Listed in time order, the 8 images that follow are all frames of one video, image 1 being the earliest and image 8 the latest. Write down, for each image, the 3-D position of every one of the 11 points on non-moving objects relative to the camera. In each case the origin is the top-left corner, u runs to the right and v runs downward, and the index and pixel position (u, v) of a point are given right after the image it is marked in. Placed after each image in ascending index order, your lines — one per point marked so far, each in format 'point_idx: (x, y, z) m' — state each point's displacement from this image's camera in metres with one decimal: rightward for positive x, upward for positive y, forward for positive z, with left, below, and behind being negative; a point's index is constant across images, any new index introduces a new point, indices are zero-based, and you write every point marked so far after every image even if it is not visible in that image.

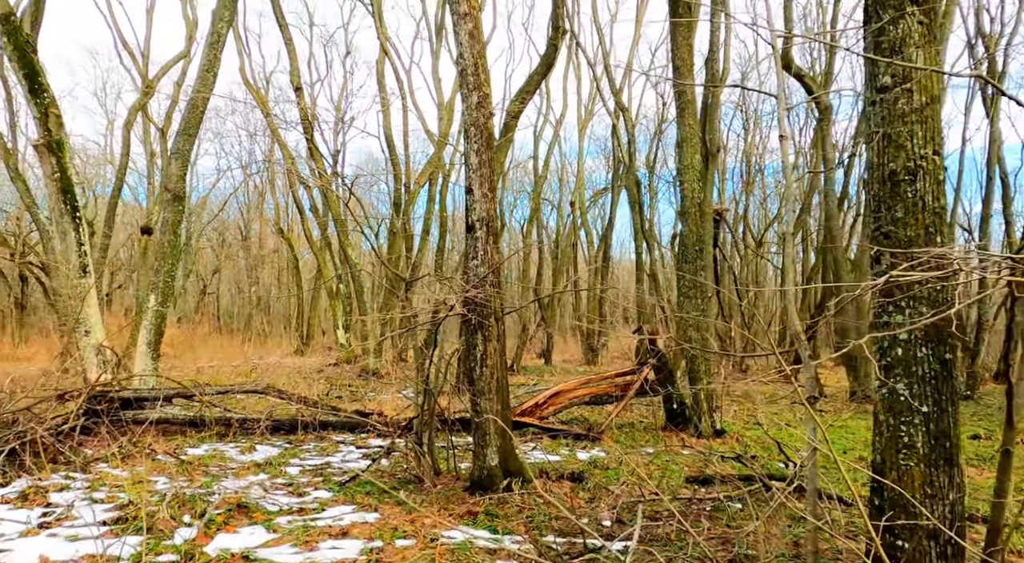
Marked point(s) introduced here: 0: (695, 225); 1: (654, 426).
0: (+2.1, +0.7, +9.9) m
1: (+1.8, -1.8, +10.8) m
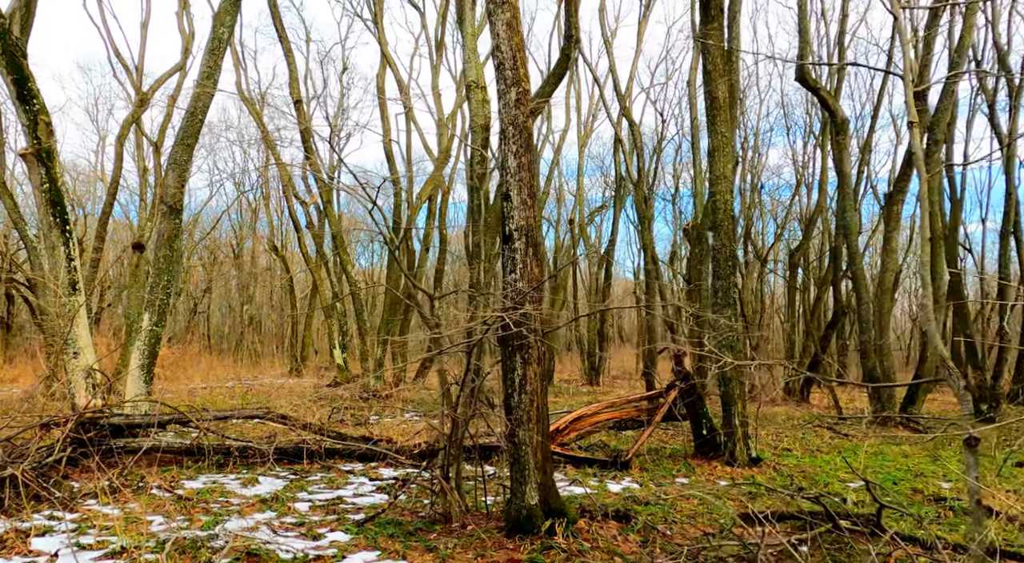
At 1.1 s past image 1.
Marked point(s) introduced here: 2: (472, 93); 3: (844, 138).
0: (+2.3, +0.5, +9.3) m
1: (+2.0, -2.0, +10.1) m
2: (-0.8, +3.1, +14.5) m
3: (+6.3, +2.7, +16.3) m
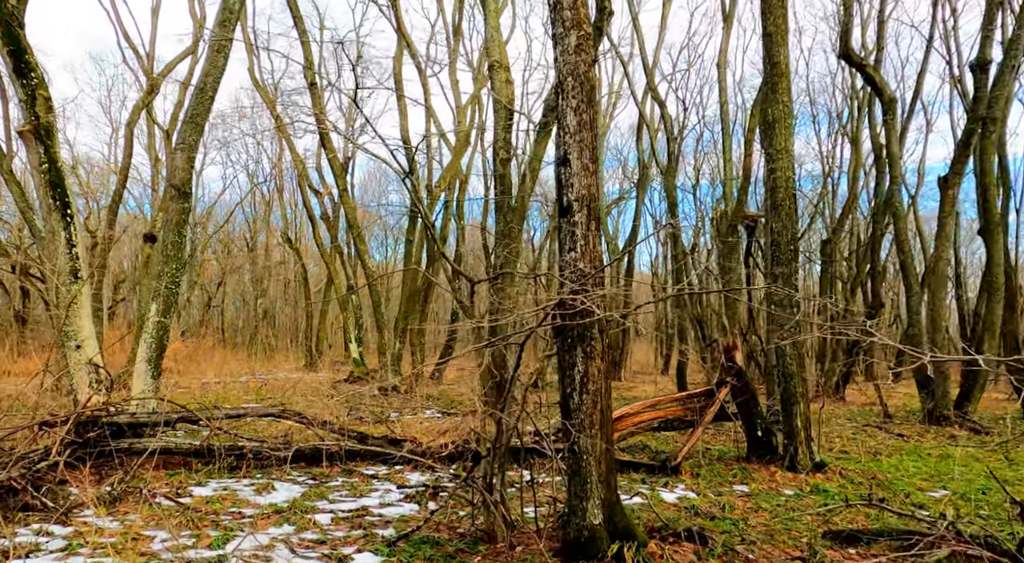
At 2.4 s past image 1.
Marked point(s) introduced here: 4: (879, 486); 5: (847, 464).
0: (+2.7, +0.6, +8.4) m
1: (+2.4, -1.9, +9.3) m
2: (-0.3, +3.3, +13.6) m
3: (+6.7, +2.9, +15.4) m
4: (+3.3, -1.8, +7.7) m
5: (+3.6, -1.9, +9.2) m
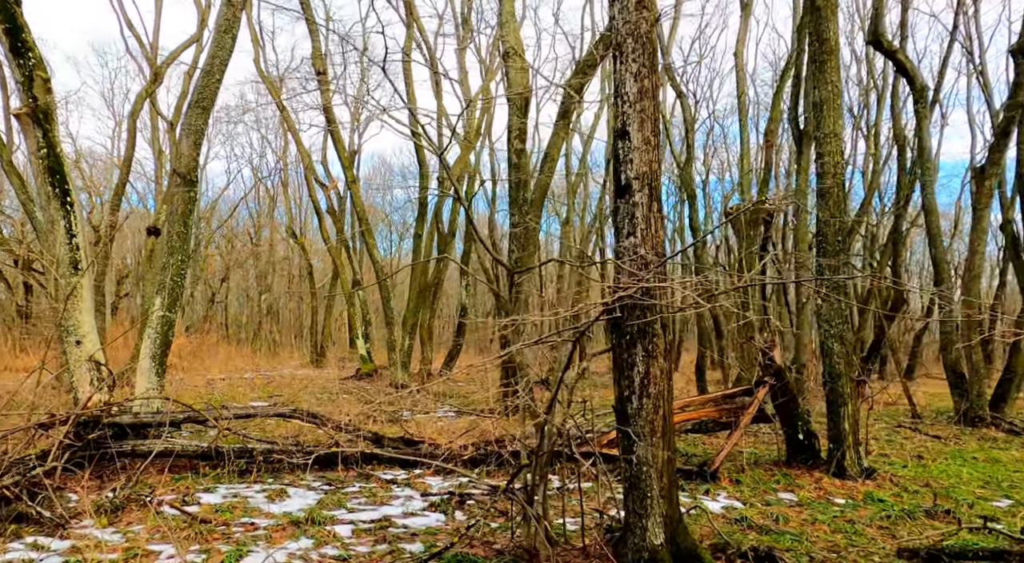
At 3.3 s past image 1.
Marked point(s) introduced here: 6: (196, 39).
0: (+3.0, +0.7, +7.9) m
1: (+2.7, -1.8, +8.7) m
2: (0.0, +3.4, +13.1) m
3: (+7.0, +3.0, +14.8) m
4: (+3.5, -1.8, +7.2) m
5: (+3.8, -1.9, +8.6) m
6: (-6.8, +5.2, +18.6) m
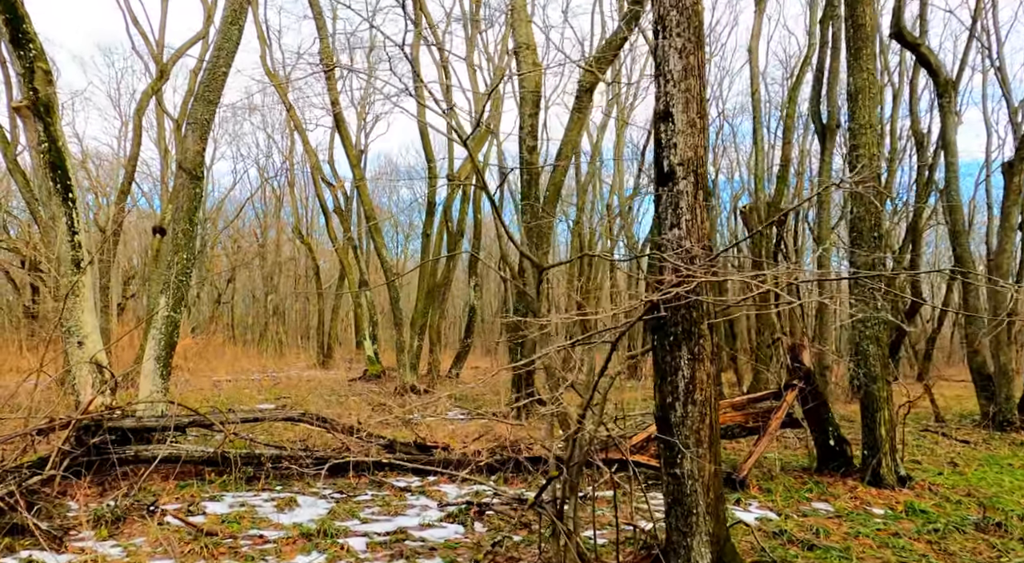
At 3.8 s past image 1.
0: (+3.1, +0.7, +7.5) m
1: (+2.8, -1.8, +8.4) m
2: (+0.2, +3.4, +12.8) m
3: (+7.2, +3.0, +14.4) m
4: (+3.7, -1.7, +6.8) m
5: (+4.0, -1.9, +8.2) m
6: (-6.6, +5.2, +18.3) m
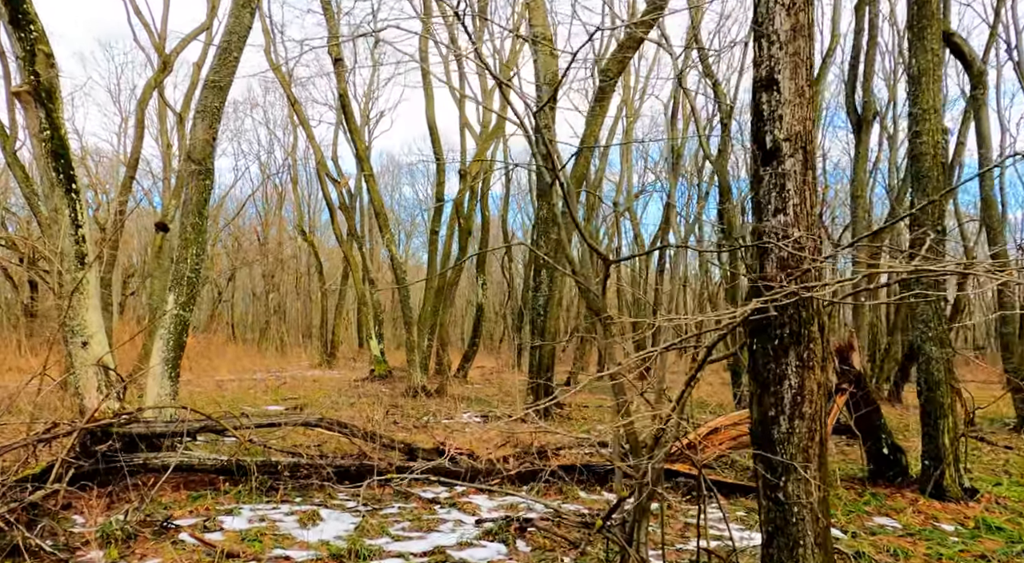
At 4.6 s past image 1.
0: (+3.5, +0.7, +7.0) m
1: (+3.1, -1.8, +7.9) m
2: (+0.5, +3.4, +12.2) m
3: (+7.5, +3.0, +13.9) m
4: (+4.0, -1.7, +6.3) m
5: (+4.3, -1.8, +7.7) m
6: (-6.3, +5.3, +17.8) m
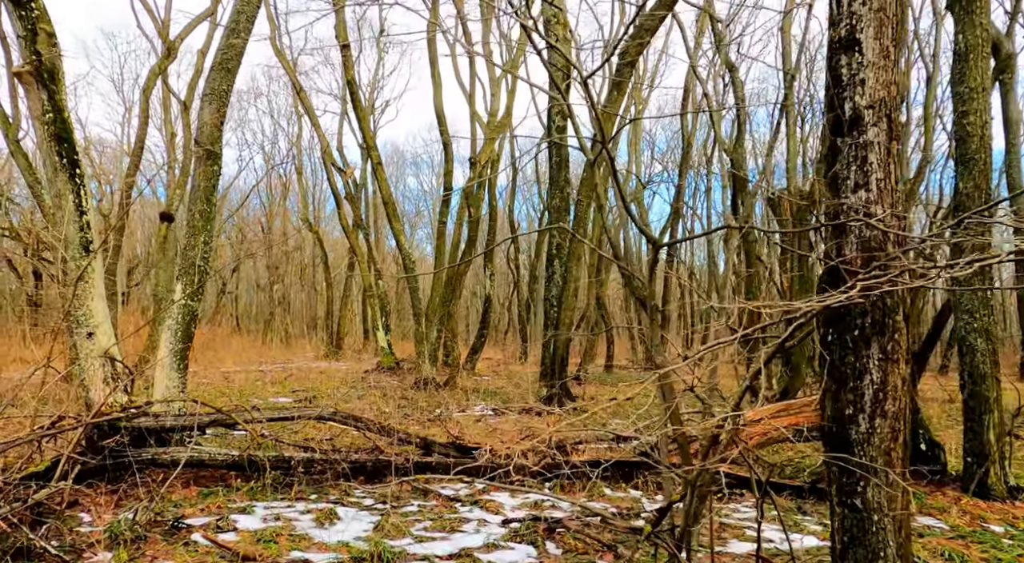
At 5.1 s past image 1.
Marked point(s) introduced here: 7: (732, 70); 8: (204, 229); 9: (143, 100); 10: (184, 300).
0: (+3.6, +0.8, +6.7) m
1: (+3.3, -1.7, +7.5) m
2: (+0.7, +3.5, +11.9) m
3: (+7.8, +3.2, +13.5) m
4: (+4.2, -1.6, +6.0) m
5: (+4.5, -1.7, +7.4) m
6: (-6.0, +5.5, +17.4) m
7: (+3.5, +3.3, +13.6) m
8: (-3.1, +0.5, +8.8) m
9: (-7.3, +3.7, +17.1) m
10: (-3.2, -0.2, +8.6) m
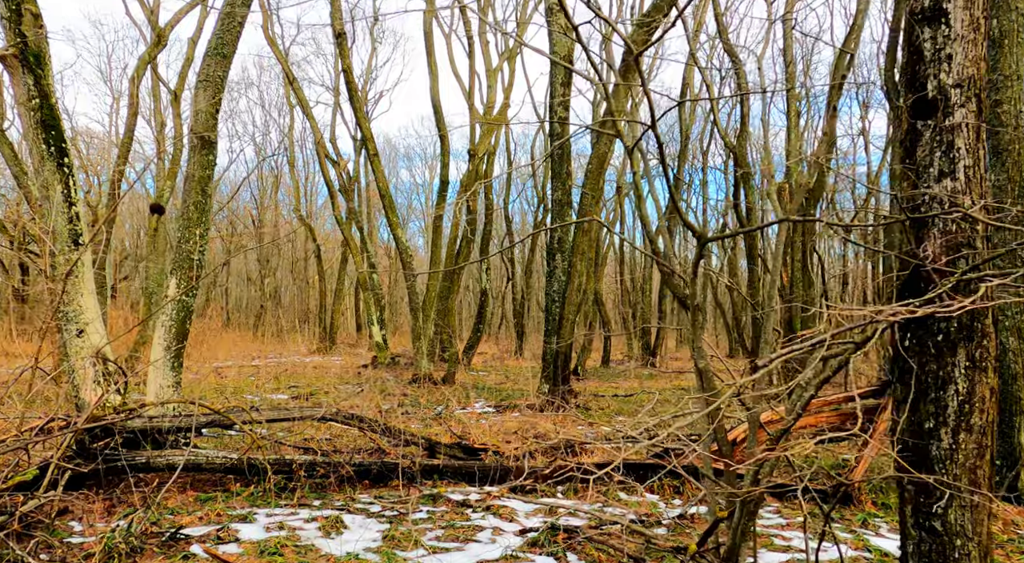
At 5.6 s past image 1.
0: (+3.7, +0.8, +6.4) m
1: (+3.4, -1.6, +7.3) m
2: (+0.7, +3.6, +11.5) m
3: (+7.8, +3.2, +13.3) m
4: (+4.3, -1.6, +5.7) m
5: (+4.6, -1.7, +7.2) m
6: (-6.0, +5.6, +17.0) m
7: (+3.5, +3.4, +13.3) m
8: (-3.1, +0.6, +8.5) m
9: (-7.3, +3.8, +16.7) m
10: (-3.2, -0.1, +8.2) m
